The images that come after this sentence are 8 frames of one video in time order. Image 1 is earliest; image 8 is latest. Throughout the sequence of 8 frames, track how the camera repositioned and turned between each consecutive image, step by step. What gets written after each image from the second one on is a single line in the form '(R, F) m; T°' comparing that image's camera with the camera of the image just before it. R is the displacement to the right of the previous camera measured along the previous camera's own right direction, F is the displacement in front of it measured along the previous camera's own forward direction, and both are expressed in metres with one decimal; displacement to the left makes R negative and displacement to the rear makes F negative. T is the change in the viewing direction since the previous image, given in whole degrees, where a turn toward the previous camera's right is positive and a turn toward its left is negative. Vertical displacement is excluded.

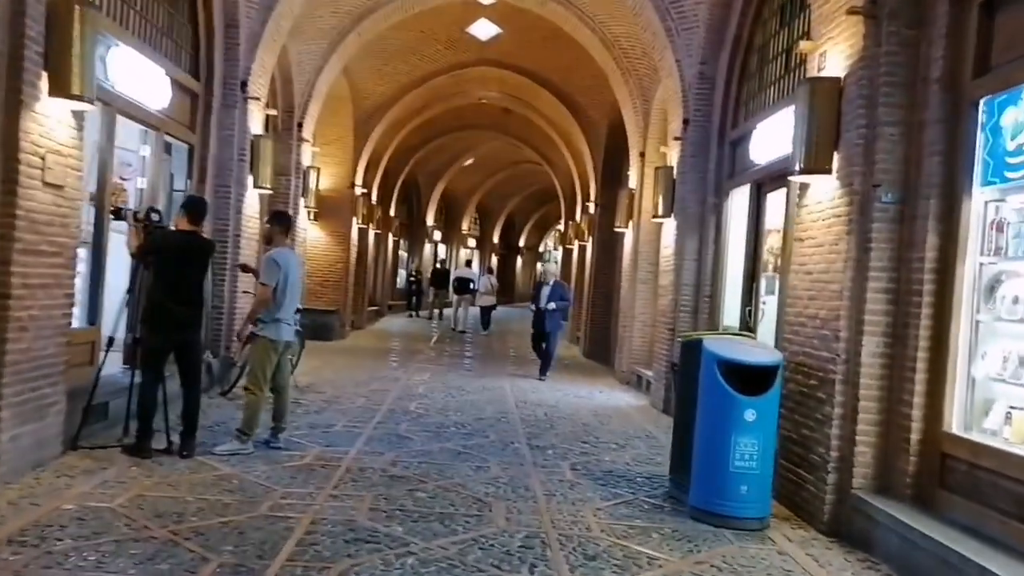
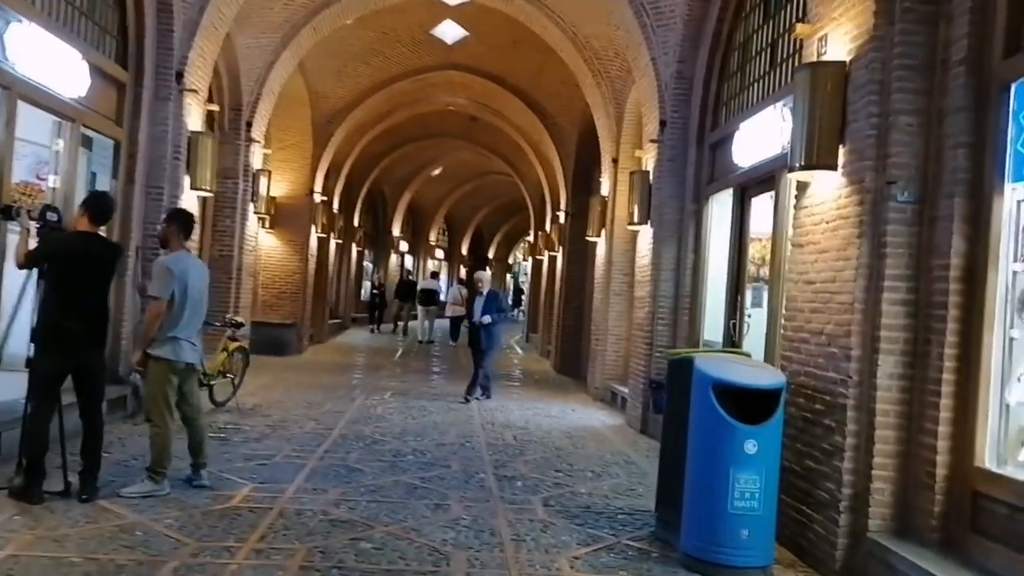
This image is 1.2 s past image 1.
(0.0, +0.8) m; +2°
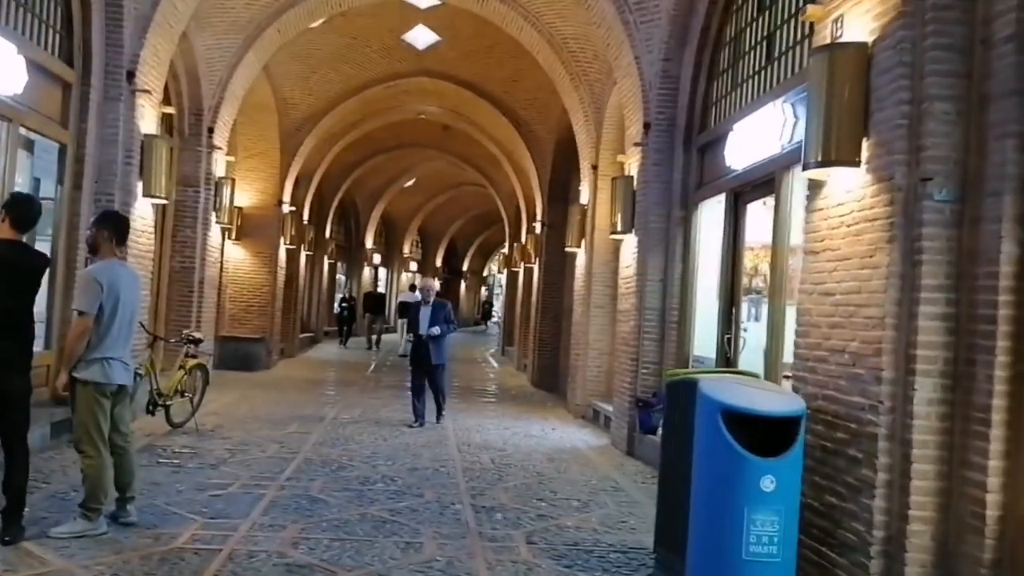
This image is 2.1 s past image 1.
(0.0, +0.6) m; +2°
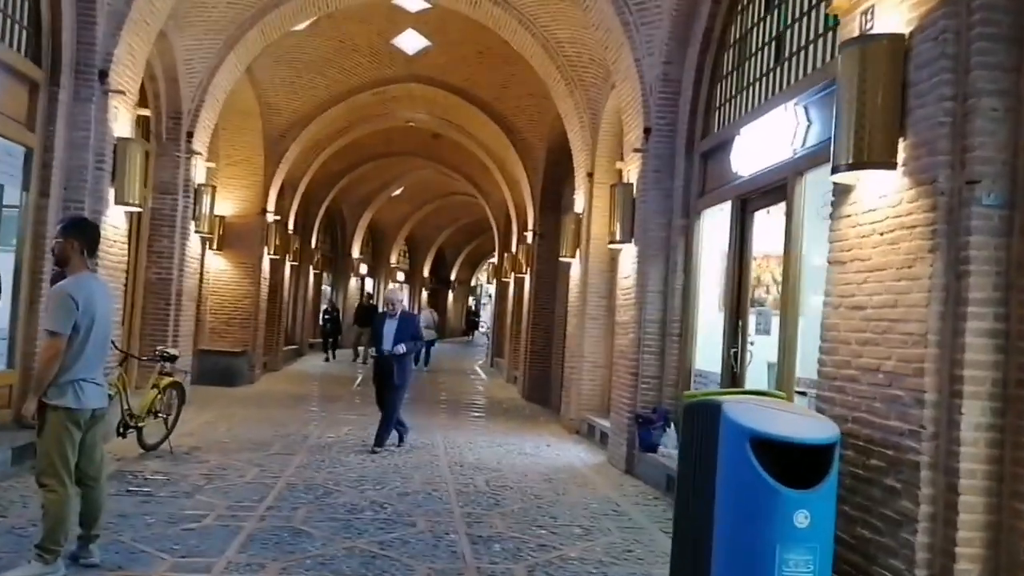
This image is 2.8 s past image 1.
(-0.1, +0.4) m; +1°
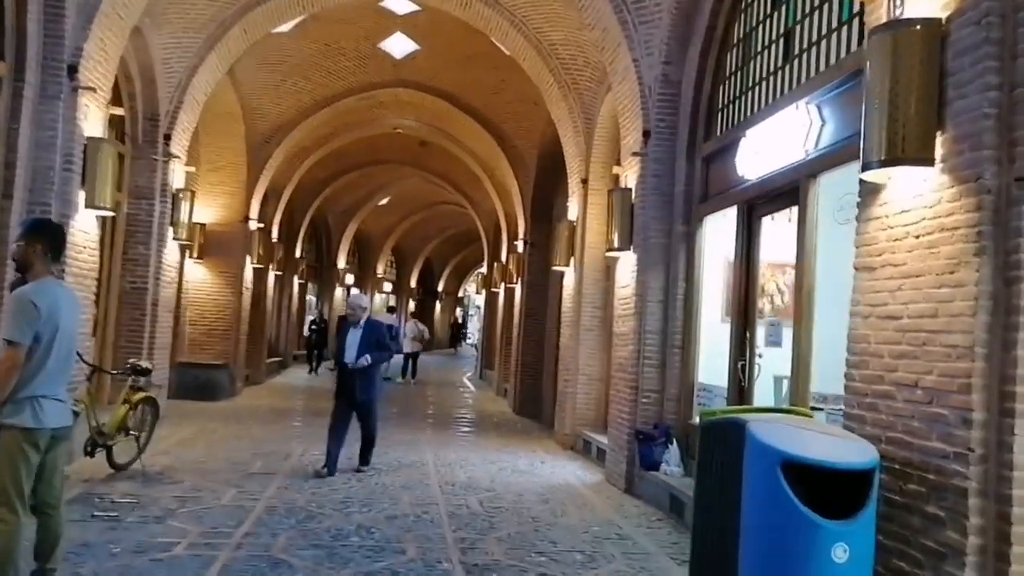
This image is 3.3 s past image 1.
(-0.1, +0.4) m; +1°
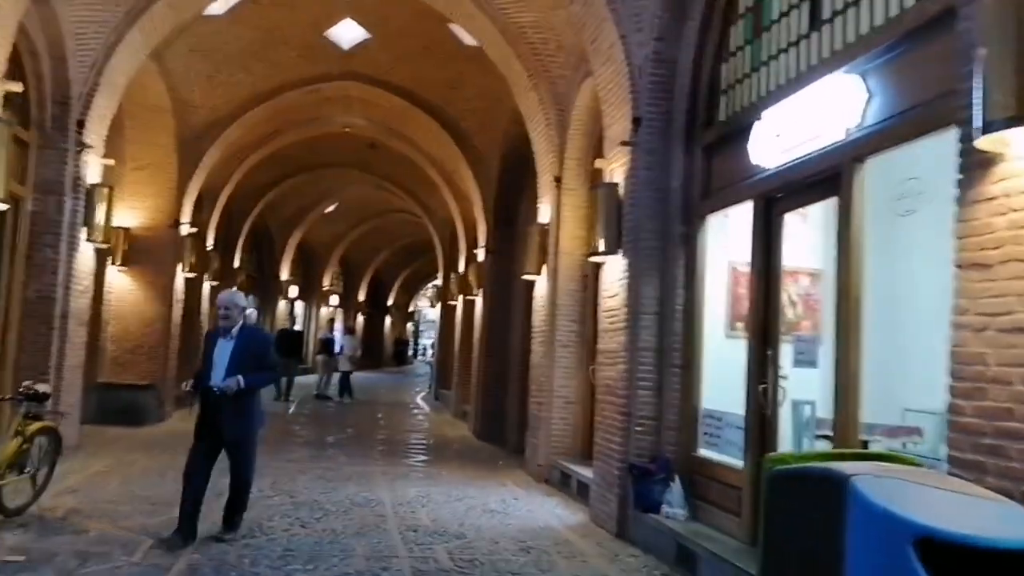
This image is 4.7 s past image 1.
(-0.2, +1.2) m; +3°
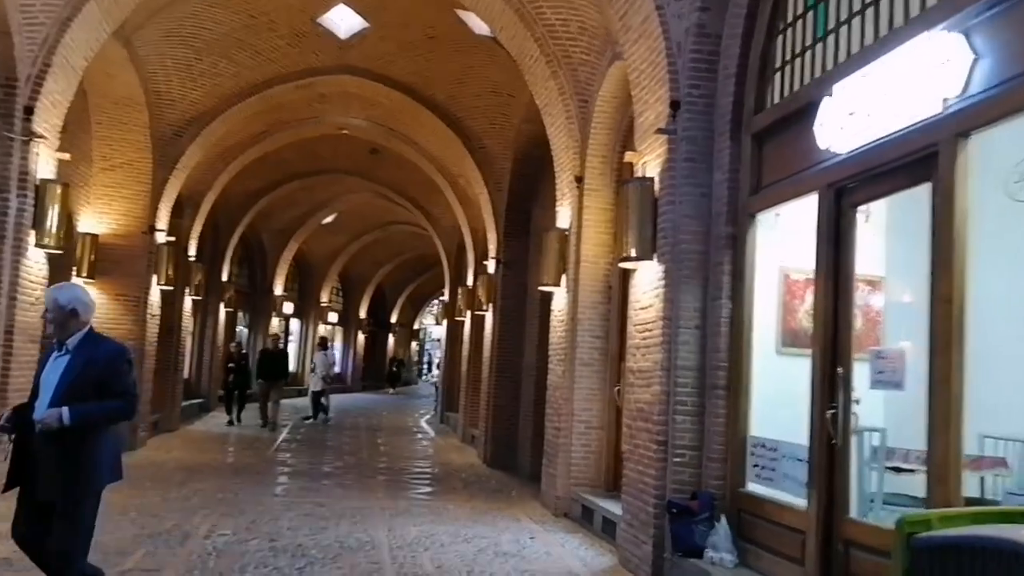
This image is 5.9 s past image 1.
(-0.1, +0.9) m; 0°
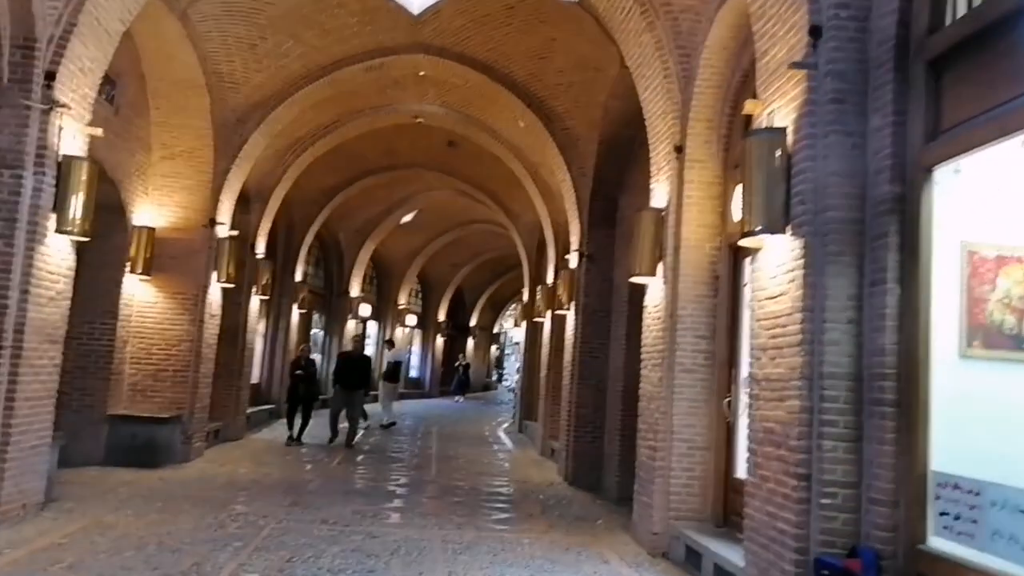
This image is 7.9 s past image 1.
(0.0, +1.4) m; -6°
